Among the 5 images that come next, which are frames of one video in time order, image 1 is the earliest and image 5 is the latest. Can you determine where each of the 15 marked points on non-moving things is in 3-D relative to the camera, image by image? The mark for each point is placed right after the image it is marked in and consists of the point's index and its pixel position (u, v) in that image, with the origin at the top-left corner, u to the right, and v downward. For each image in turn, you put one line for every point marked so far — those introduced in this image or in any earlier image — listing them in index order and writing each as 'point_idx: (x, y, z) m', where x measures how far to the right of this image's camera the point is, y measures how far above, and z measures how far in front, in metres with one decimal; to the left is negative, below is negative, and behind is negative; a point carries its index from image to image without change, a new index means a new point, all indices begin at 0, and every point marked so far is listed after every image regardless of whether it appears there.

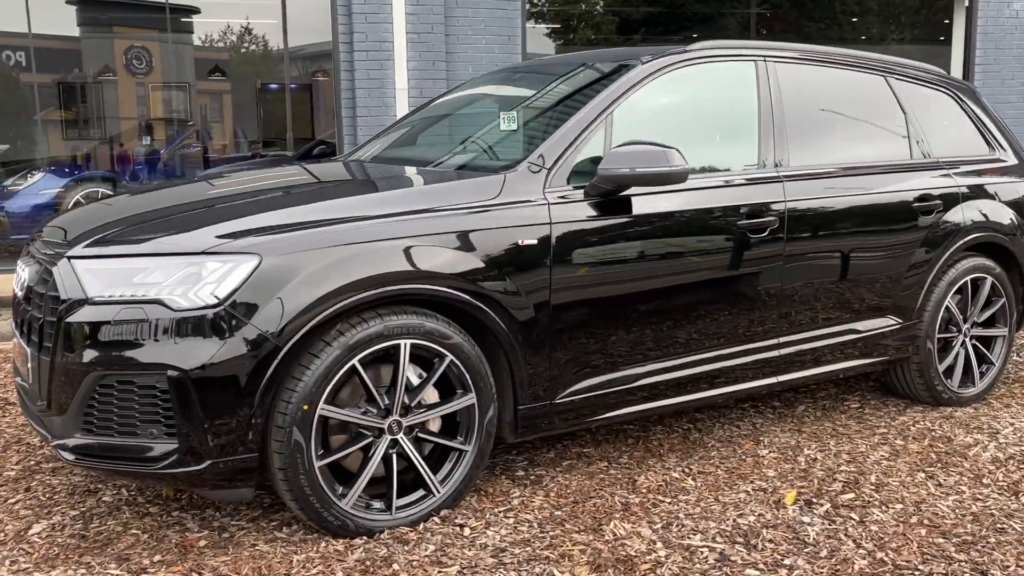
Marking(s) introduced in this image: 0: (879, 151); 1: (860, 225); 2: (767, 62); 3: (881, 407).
0: (+1.5, +0.6, +3.8) m
1: (+1.3, +0.2, +3.6) m
2: (+1.0, +0.9, +3.6) m
3: (+1.6, -0.5, +4.1) m
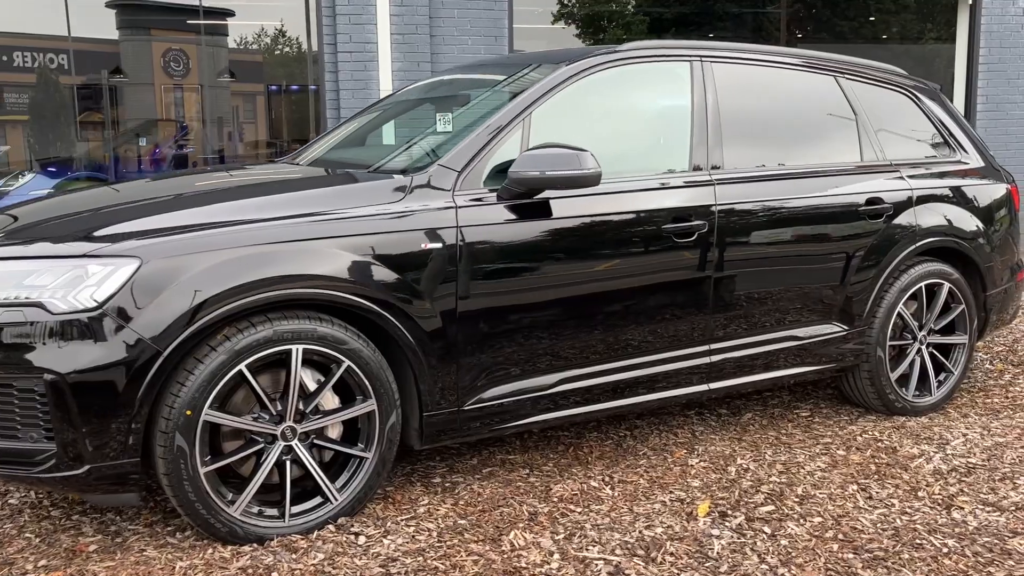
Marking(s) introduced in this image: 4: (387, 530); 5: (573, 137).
0: (+1.2, +0.5, +3.7) m
1: (+1.1, +0.2, +3.5) m
2: (+0.7, +0.8, +3.5) m
3: (+1.4, -0.5, +4.0) m
4: (-0.4, -0.7, +2.7) m
5: (+0.2, +0.5, +3.2) m
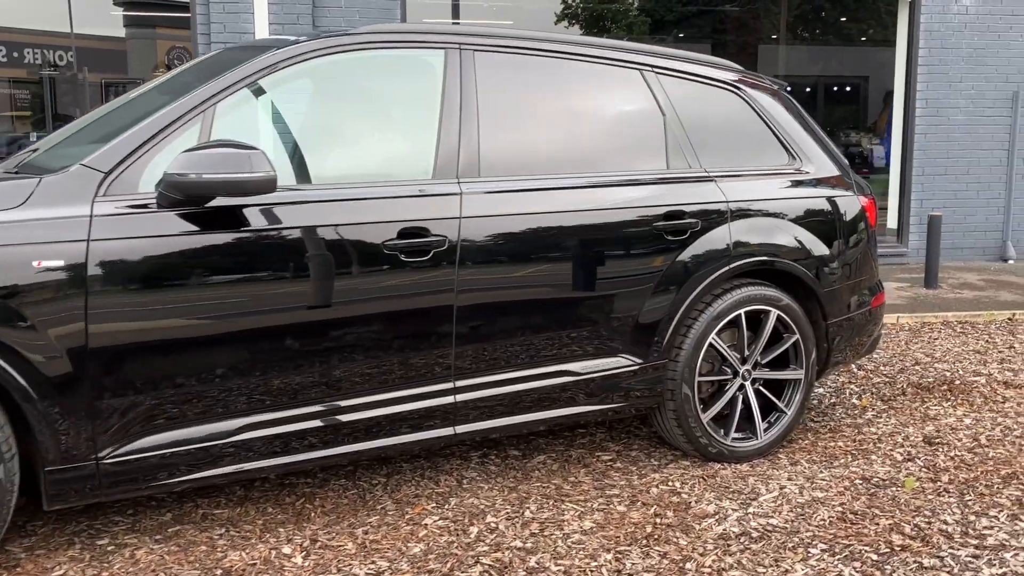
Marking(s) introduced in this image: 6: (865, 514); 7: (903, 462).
0: (+0.4, +0.4, +3.2) m
1: (+0.2, +0.1, +3.0) m
2: (-0.2, +0.8, +3.0) m
3: (+0.5, -0.6, +3.4) m
4: (-1.3, -0.8, +2.2) m
5: (-0.7, +0.4, +2.8) m
6: (+1.1, -0.7, +3.0) m
7: (+1.4, -0.6, +3.5) m
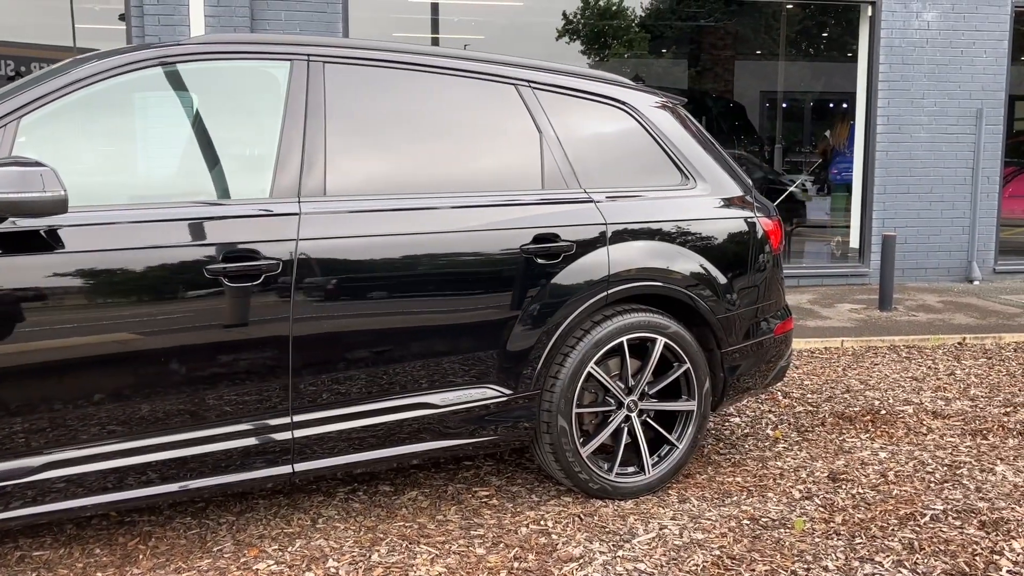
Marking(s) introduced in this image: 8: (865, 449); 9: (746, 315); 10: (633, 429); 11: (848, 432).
0: (-0.1, +0.4, +3.0) m
1: (-0.3, +0.1, +2.8) m
2: (-0.6, +0.7, +2.9) m
3: (0.0, -0.7, +3.2) m
4: (-1.7, -0.8, +2.0) m
5: (-1.1, +0.4, +2.6) m
6: (+0.7, -0.8, +2.8) m
7: (+1.0, -0.7, +3.3) m
8: (+1.4, -0.6, +3.8) m
9: (+0.9, -0.1, +3.4) m
10: (+0.4, -0.5, +3.3) m
11: (+1.4, -0.6, +4.0) m
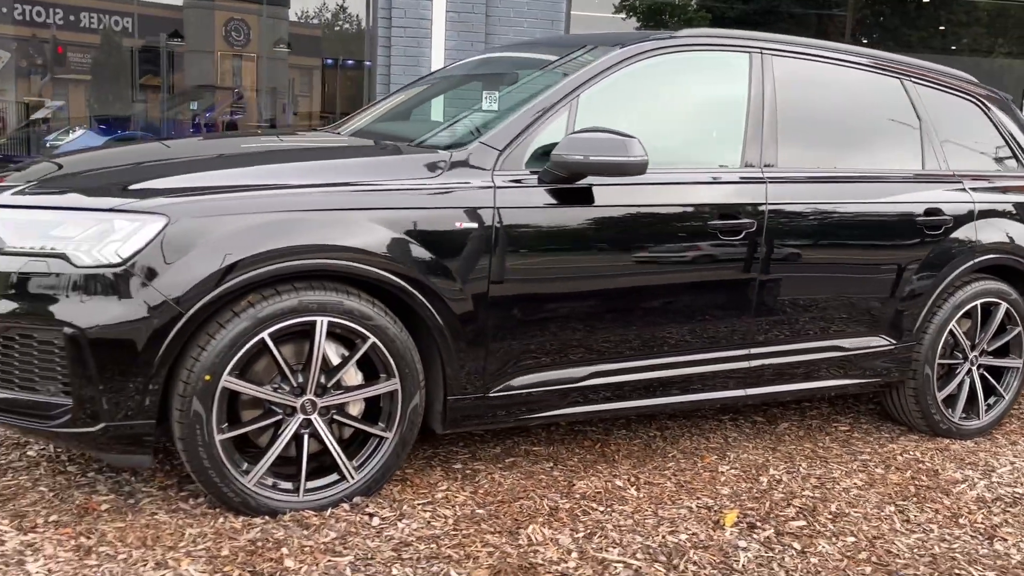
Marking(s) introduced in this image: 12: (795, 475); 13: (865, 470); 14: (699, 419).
0: (+1.4, +0.5, +3.6) m
1: (+1.2, +0.2, +3.4) m
2: (+0.9, +0.8, +3.4) m
3: (+1.5, -0.6, +3.8) m
4: (-0.3, -0.6, +2.6) m
5: (+0.4, +0.5, +3.1) m
6: (+2.1, -0.7, +3.4) m
7: (+2.4, -0.7, +3.8) m
8: (+2.9, -0.6, +4.3) m
9: (+2.3, 0.0, +4.0) m
10: (+1.9, -0.4, +3.8) m
11: (+2.9, -0.5, +4.5) m
12: (+1.0, -0.6, +3.2) m
13: (+1.3, -0.7, +3.4) m
14: (+0.7, -0.5, +3.7) m
